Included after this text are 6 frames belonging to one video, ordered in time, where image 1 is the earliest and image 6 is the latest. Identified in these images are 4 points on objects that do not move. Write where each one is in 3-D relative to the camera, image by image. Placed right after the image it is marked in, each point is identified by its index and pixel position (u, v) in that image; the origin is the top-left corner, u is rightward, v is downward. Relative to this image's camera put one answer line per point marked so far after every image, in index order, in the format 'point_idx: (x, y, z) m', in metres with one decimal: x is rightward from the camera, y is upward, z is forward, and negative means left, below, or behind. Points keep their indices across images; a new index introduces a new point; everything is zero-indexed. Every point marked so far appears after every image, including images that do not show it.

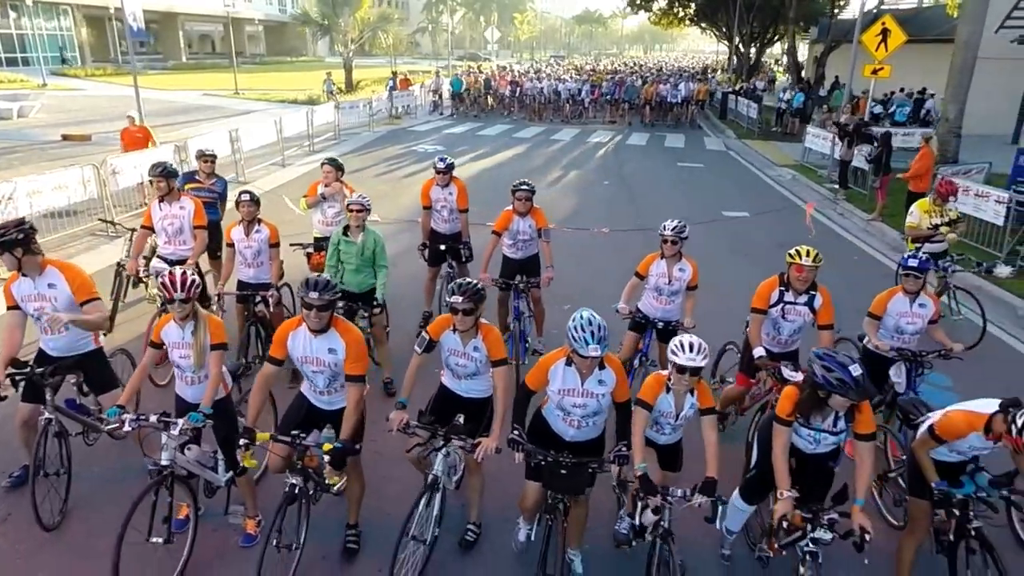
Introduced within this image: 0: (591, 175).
0: (+3.3, +4.7, +18.5) m
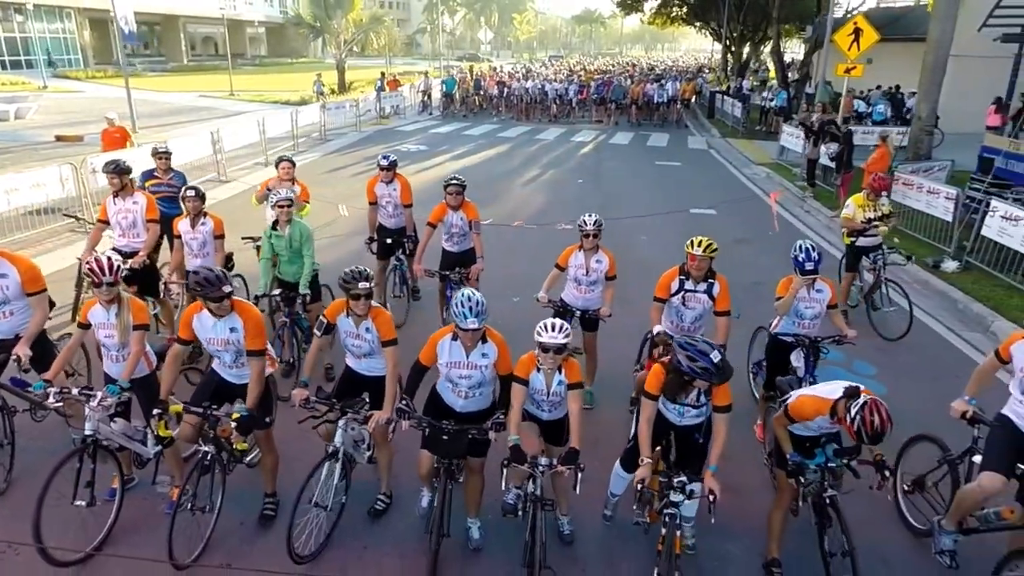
0: (+2.3, +4.8, +18.9) m
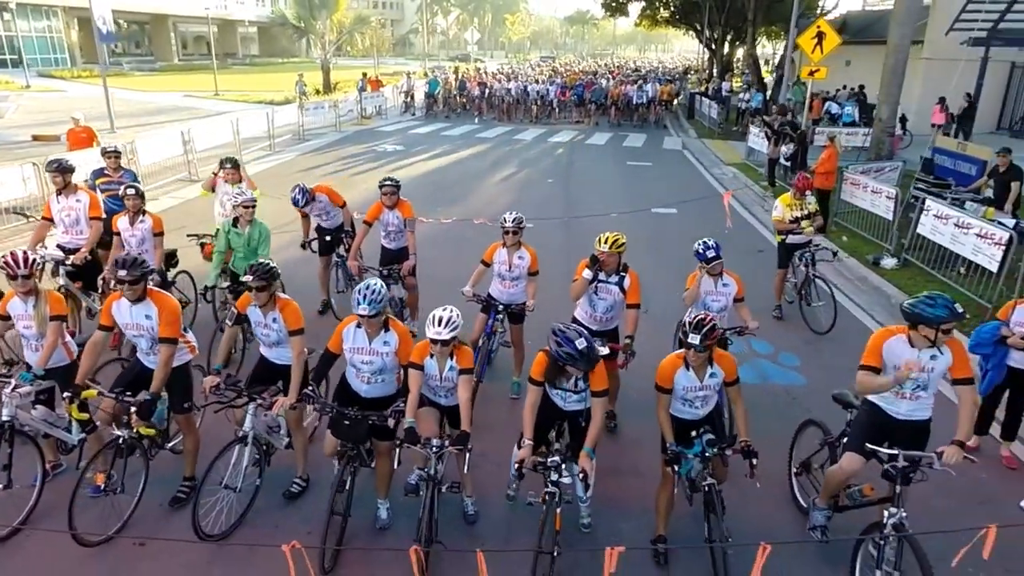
0: (+1.1, +4.9, +19.2) m
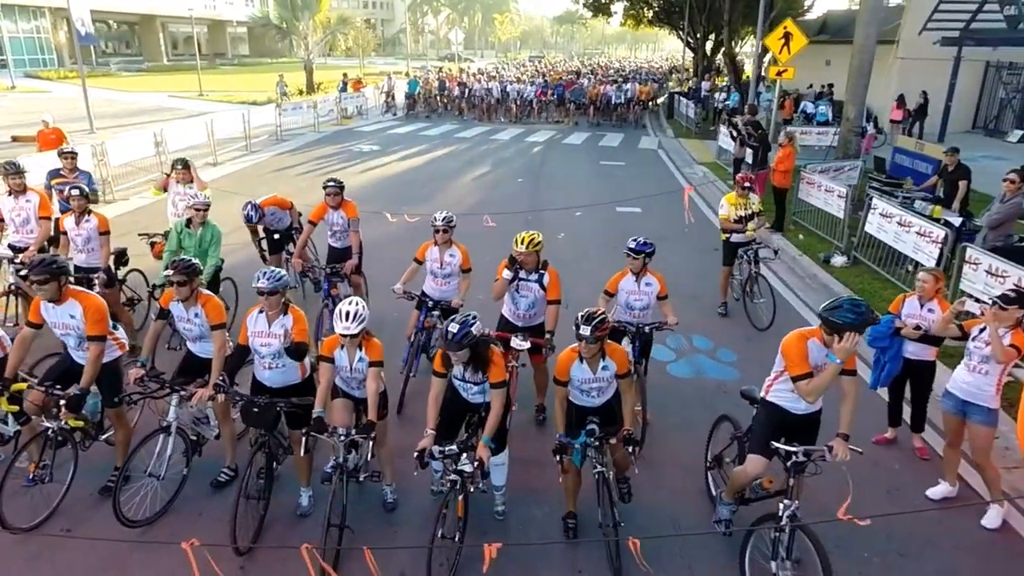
0: (0.0, +5.0, +19.4) m
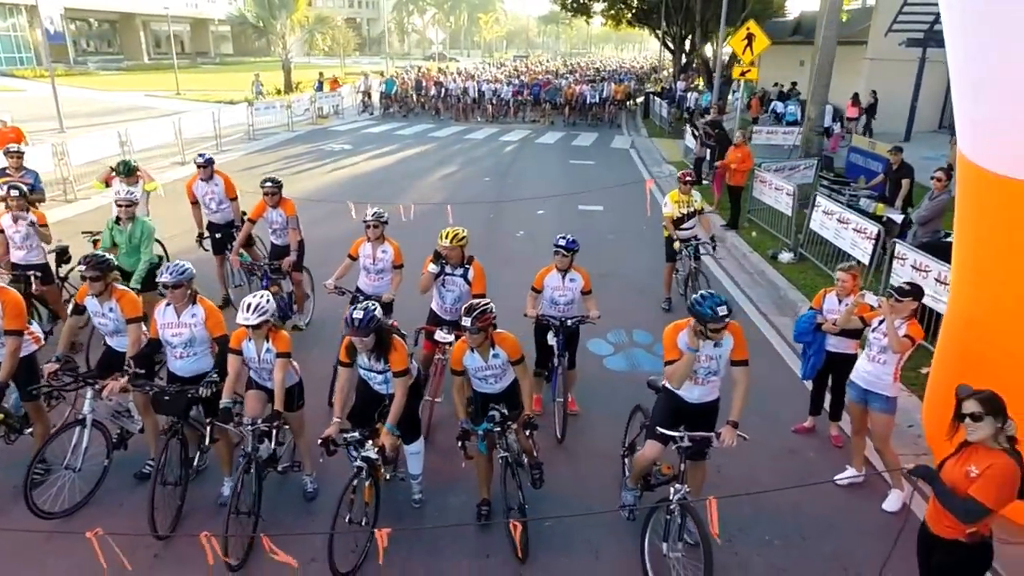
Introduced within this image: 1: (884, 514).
0: (-1.4, +5.1, +19.6) m
1: (+5.1, -3.1, +6.1) m
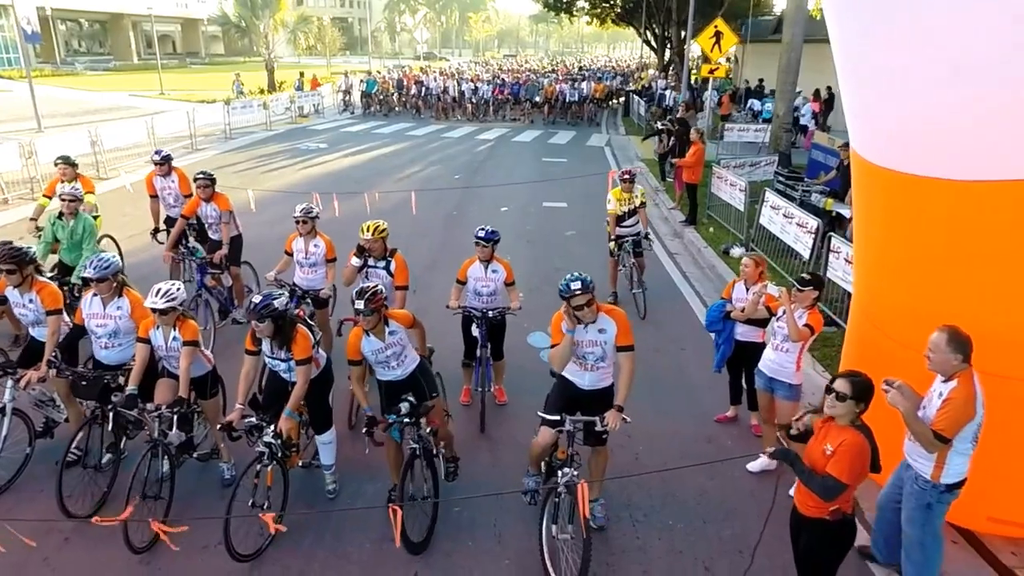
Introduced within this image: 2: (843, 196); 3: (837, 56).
0: (-2.6, +5.2, +19.7) m
1: (+3.9, -2.9, +6.3) m
2: (+9.3, +2.6, +12.6) m
3: (+4.3, +3.0, +5.9) m
